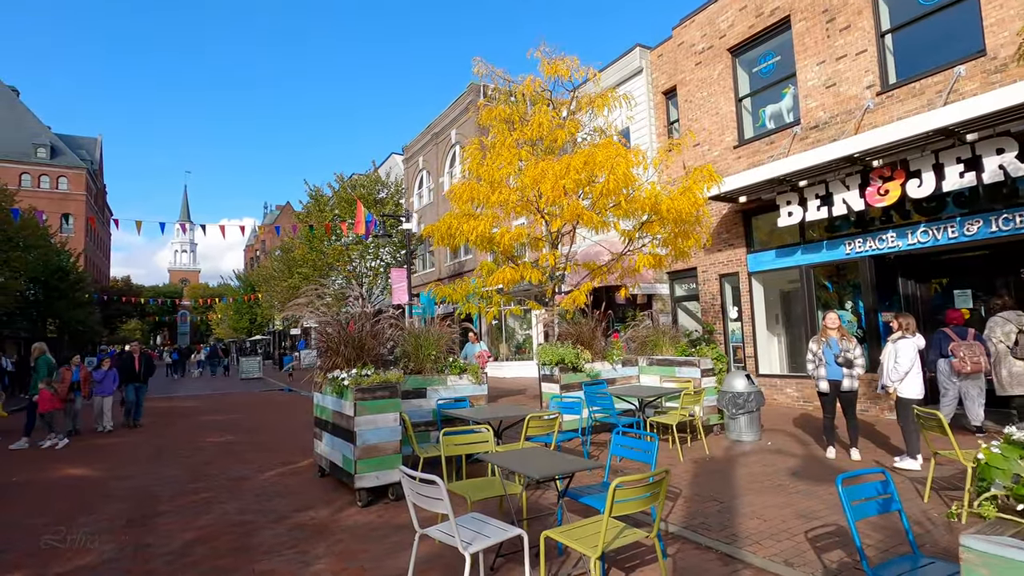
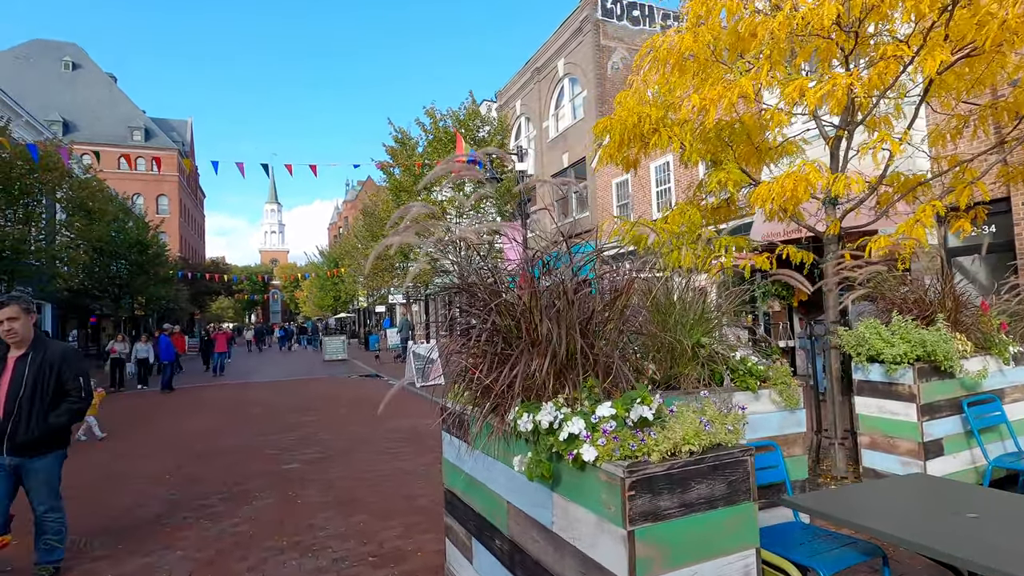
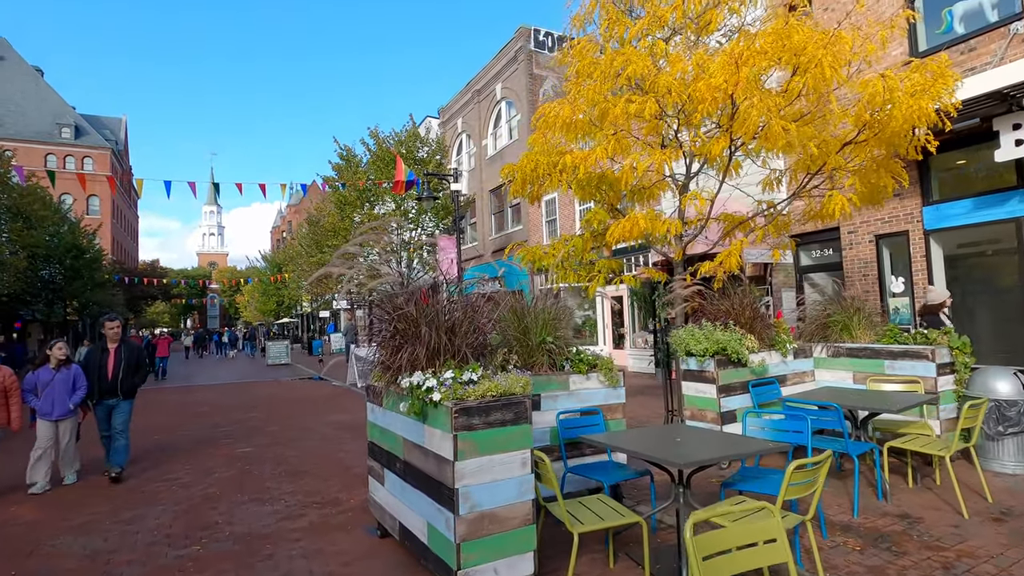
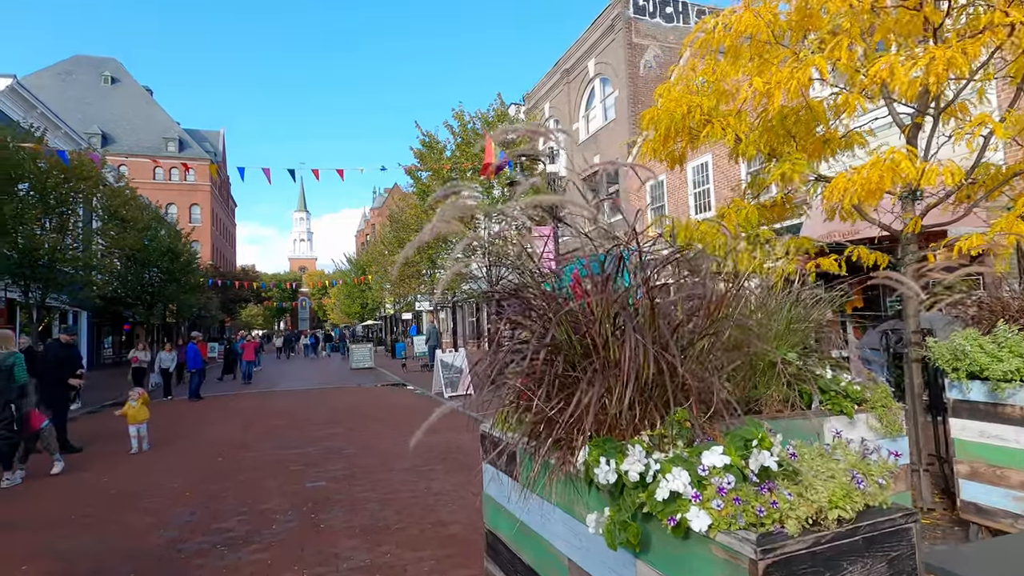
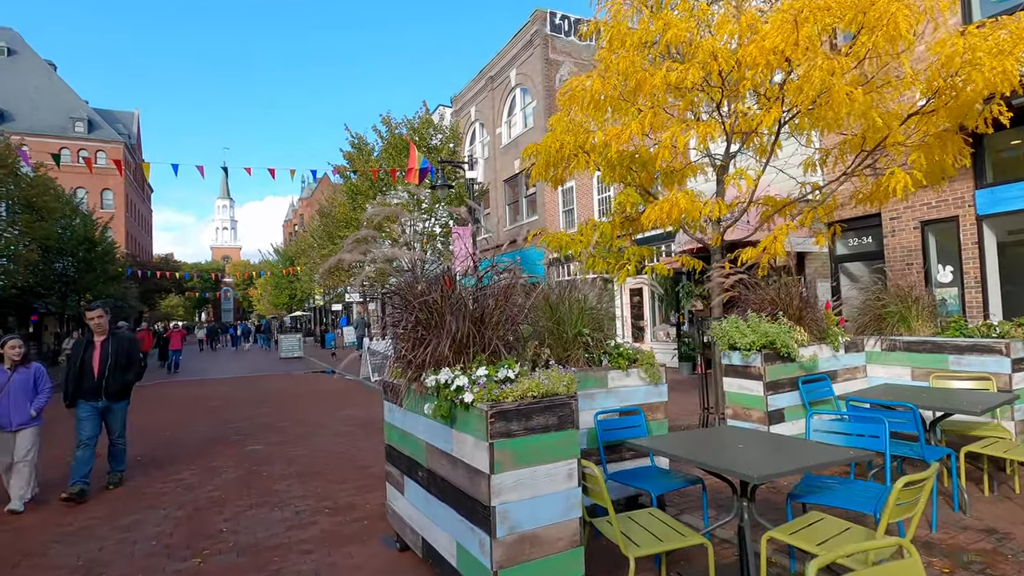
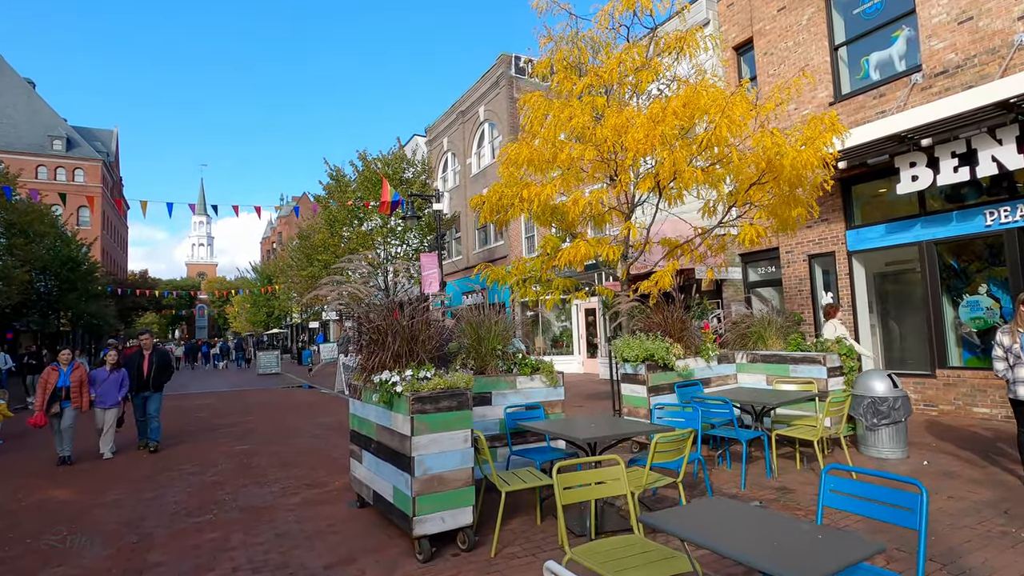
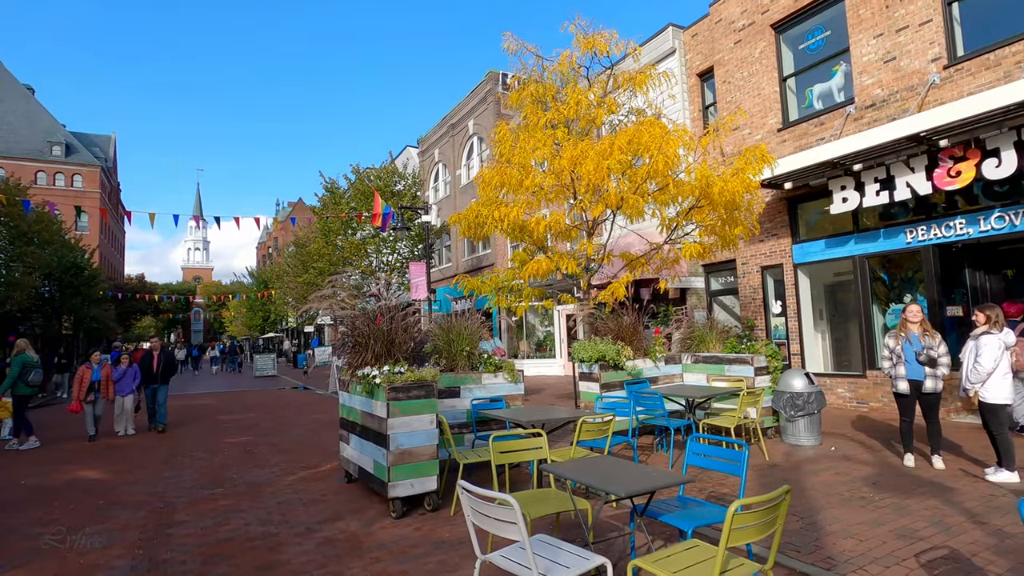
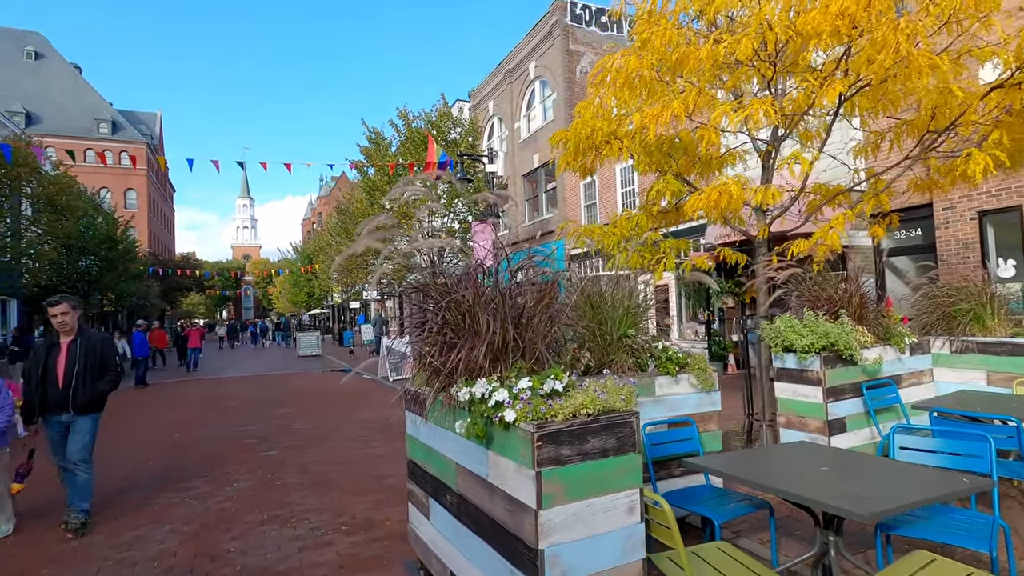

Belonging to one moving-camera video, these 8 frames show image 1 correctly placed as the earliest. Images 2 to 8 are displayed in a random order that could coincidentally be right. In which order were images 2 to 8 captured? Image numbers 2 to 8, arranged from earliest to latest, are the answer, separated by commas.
7, 6, 3, 5, 8, 2, 4
